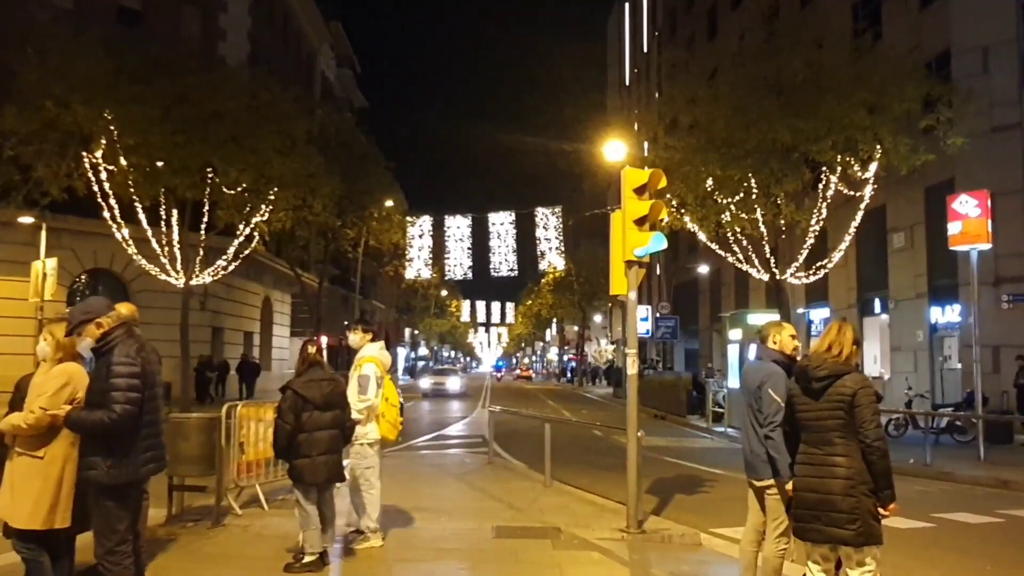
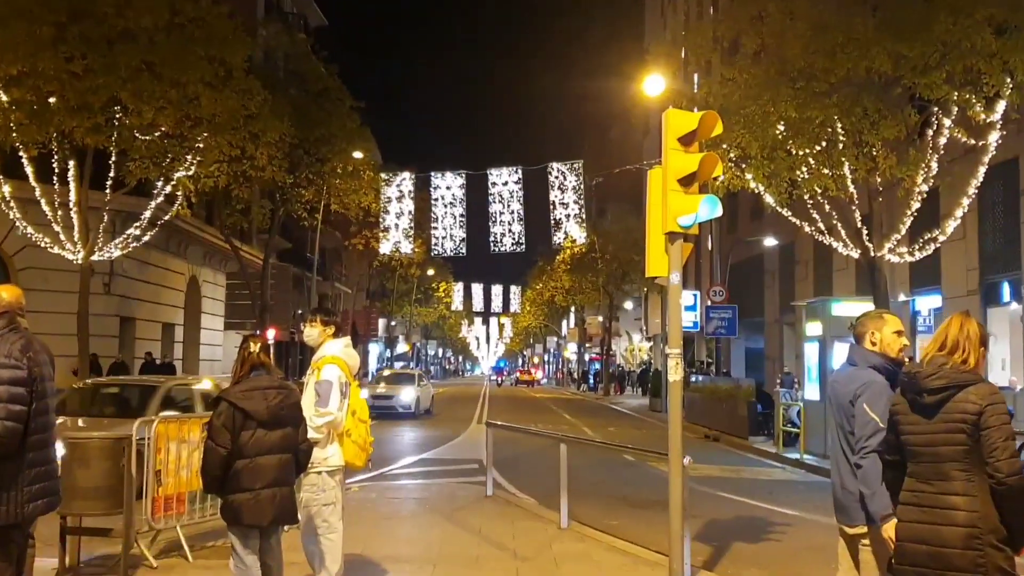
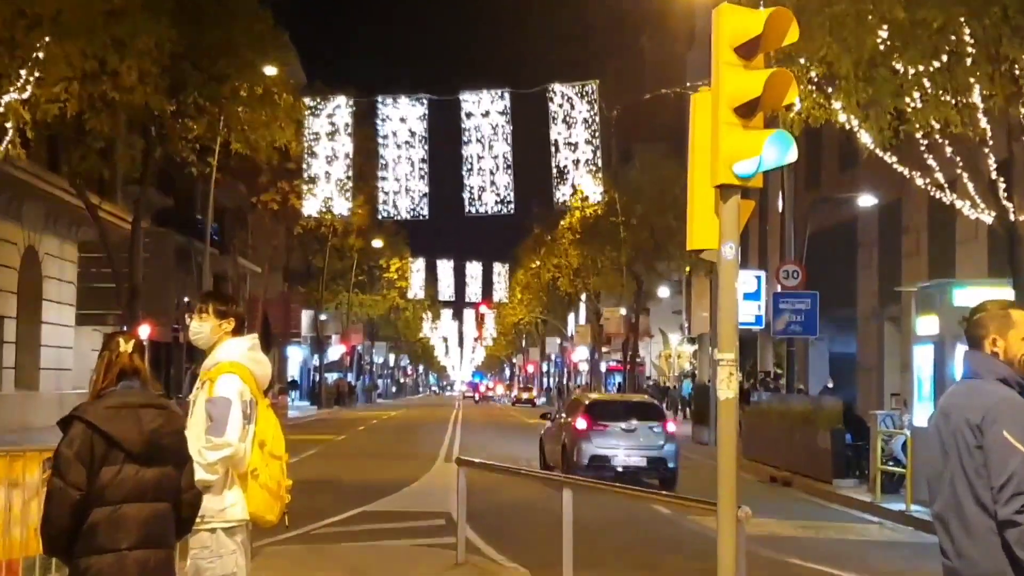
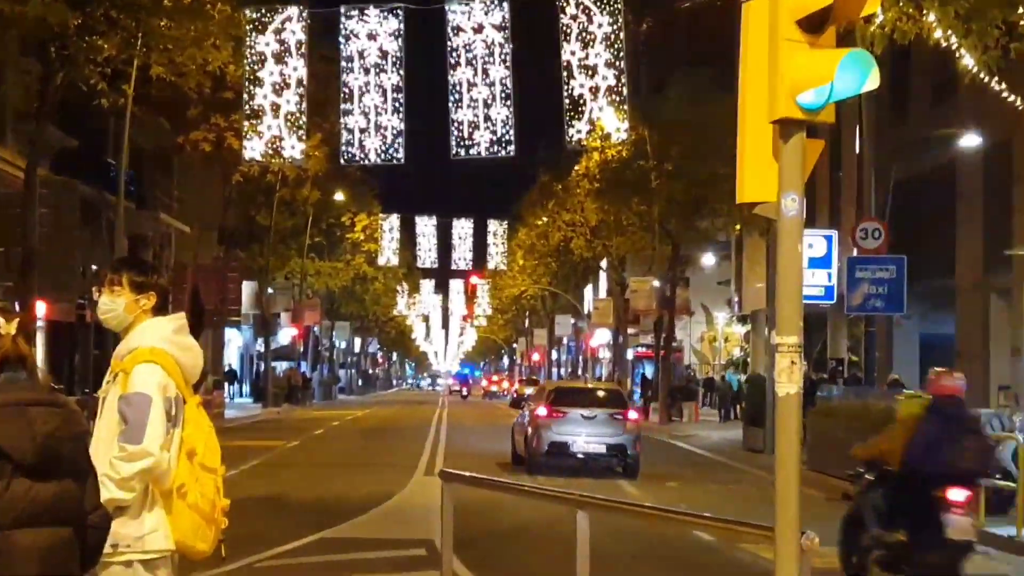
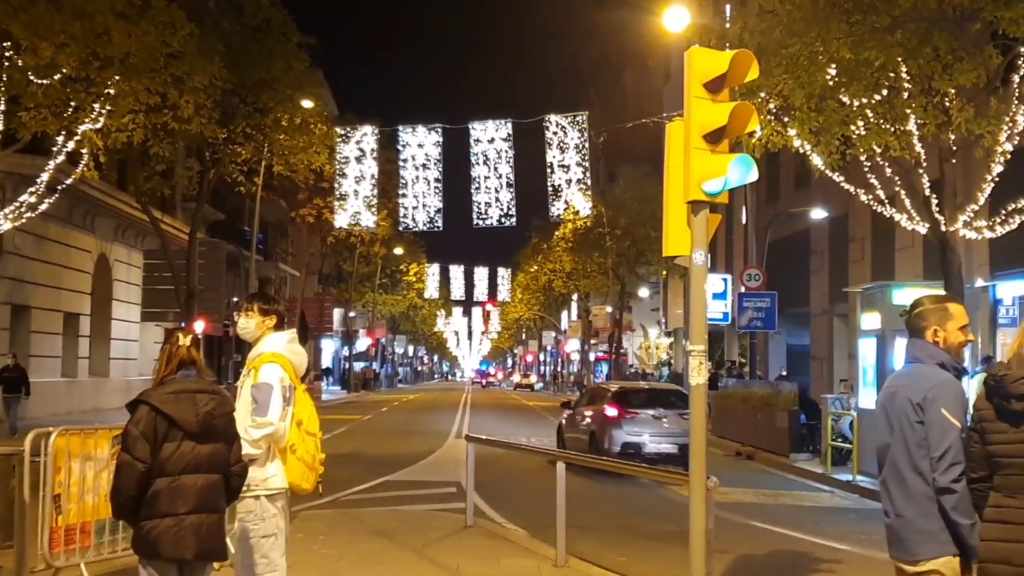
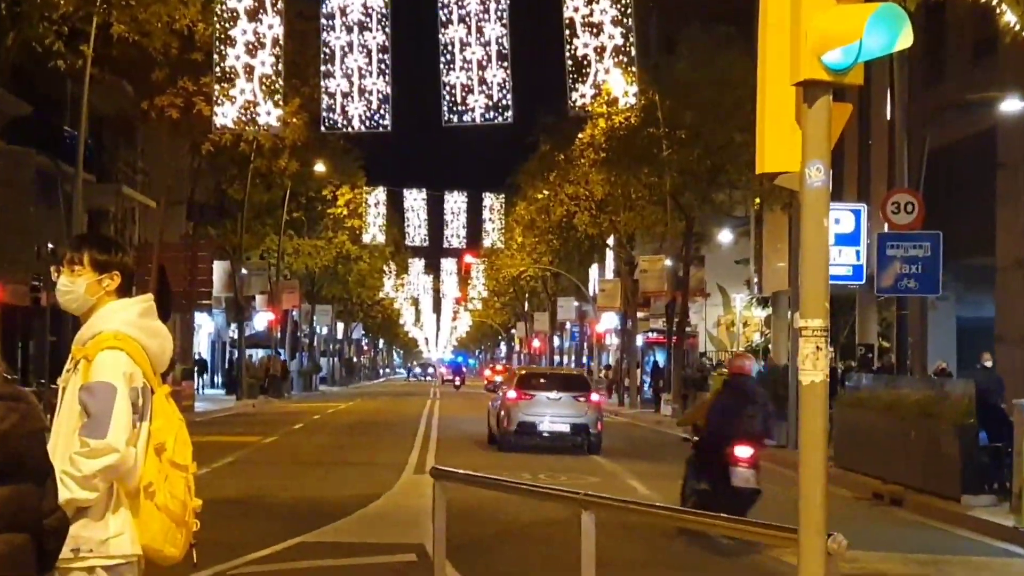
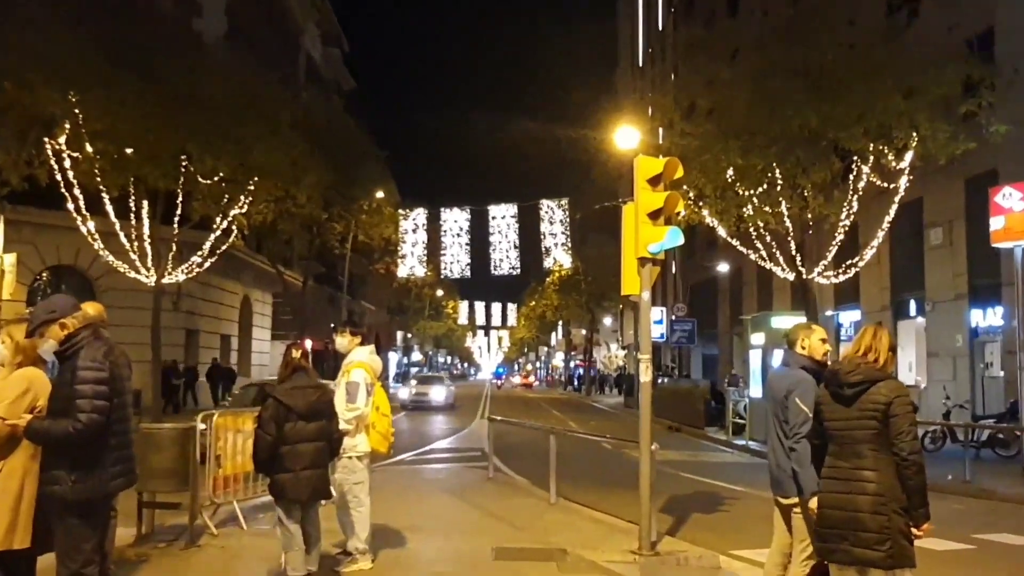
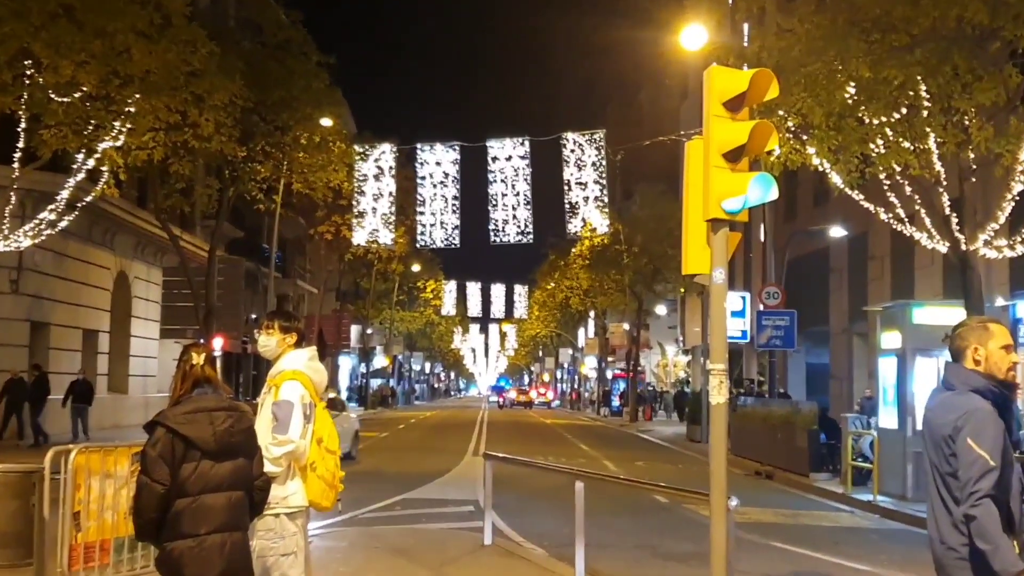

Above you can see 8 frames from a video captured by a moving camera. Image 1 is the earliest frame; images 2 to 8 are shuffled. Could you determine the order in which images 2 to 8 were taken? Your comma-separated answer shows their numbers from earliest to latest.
7, 2, 8, 5, 3, 4, 6
